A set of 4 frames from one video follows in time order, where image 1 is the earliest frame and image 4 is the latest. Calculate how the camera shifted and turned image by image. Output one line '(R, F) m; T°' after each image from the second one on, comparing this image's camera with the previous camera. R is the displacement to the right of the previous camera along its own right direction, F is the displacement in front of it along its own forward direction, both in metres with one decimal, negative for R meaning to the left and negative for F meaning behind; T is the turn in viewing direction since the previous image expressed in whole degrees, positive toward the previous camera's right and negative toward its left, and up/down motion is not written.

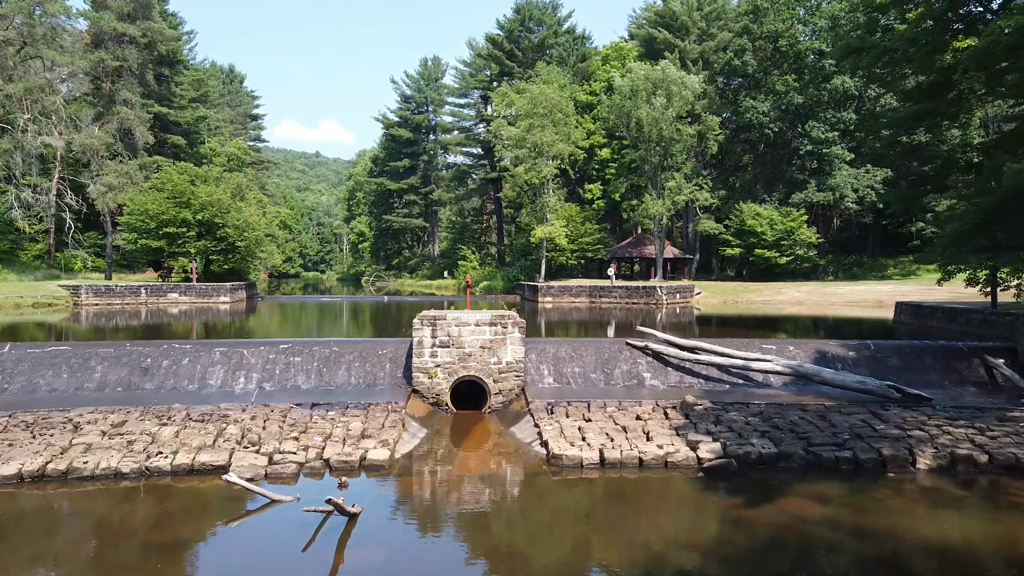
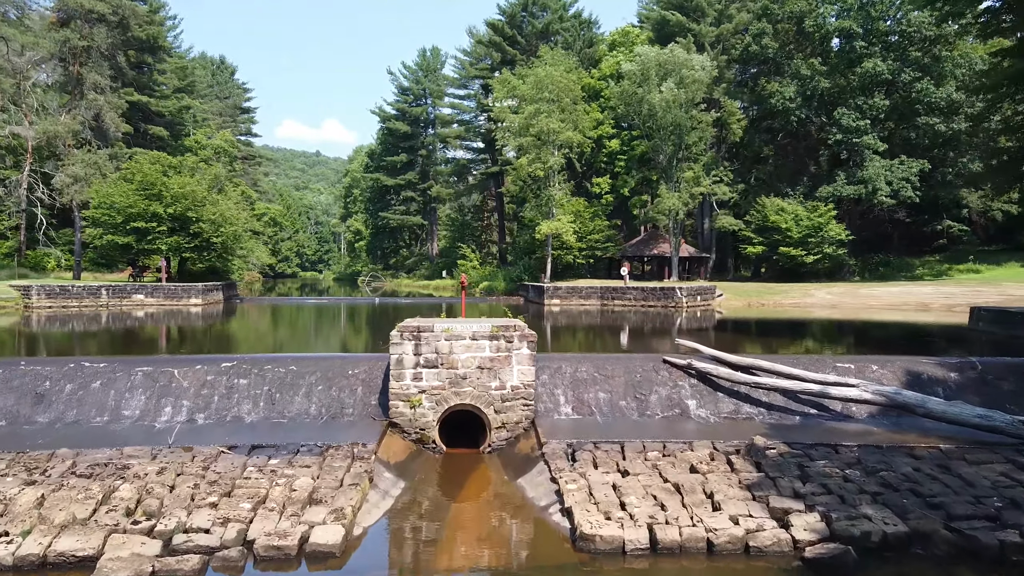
(-0.1, +2.8) m; 0°
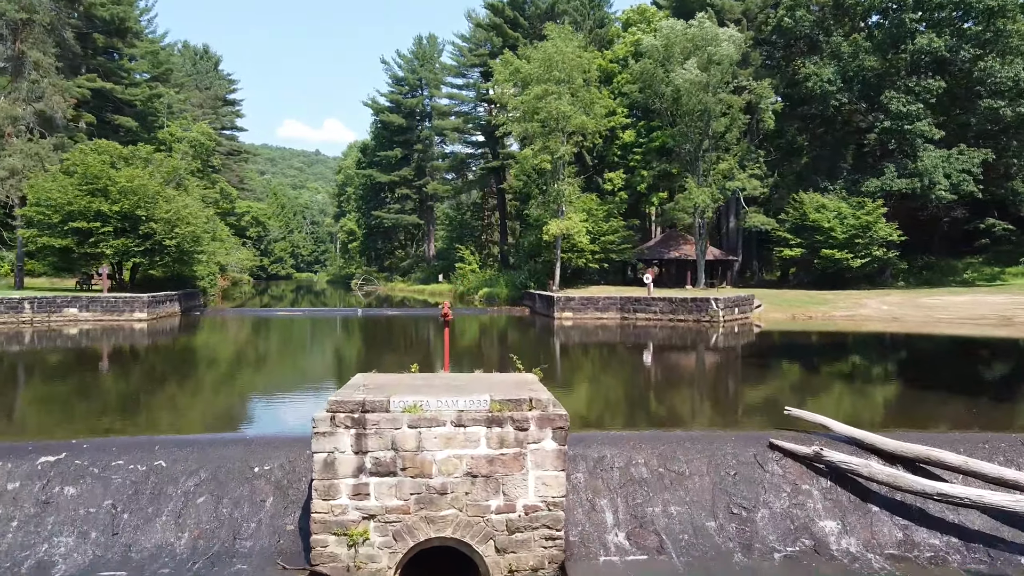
(-0.1, +4.0) m; 0°
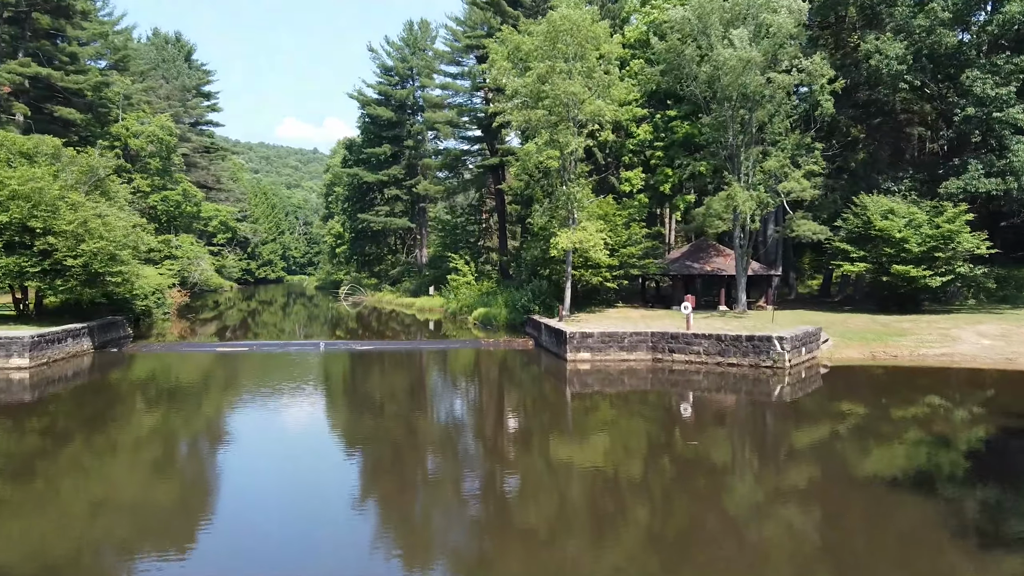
(0.0, +5.2) m; 0°
